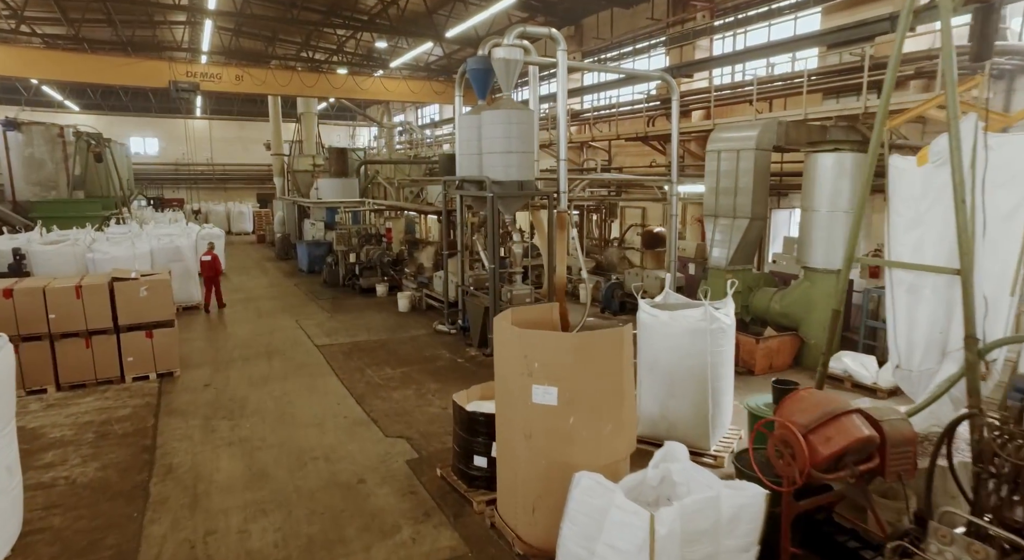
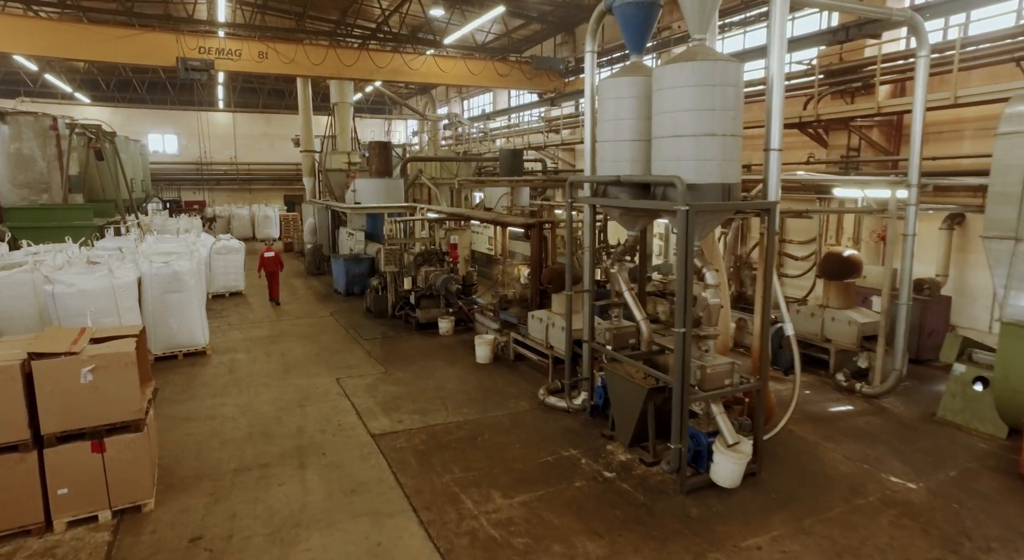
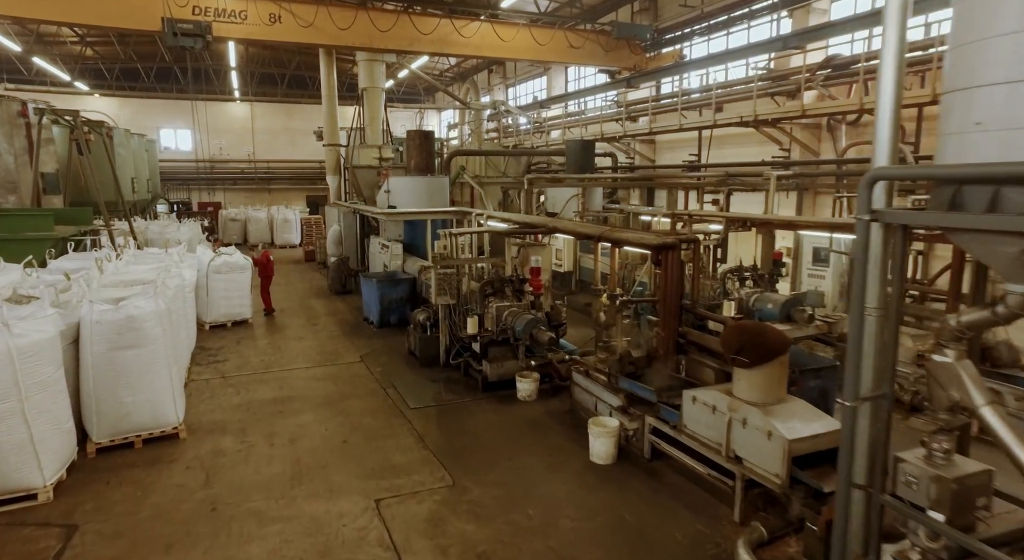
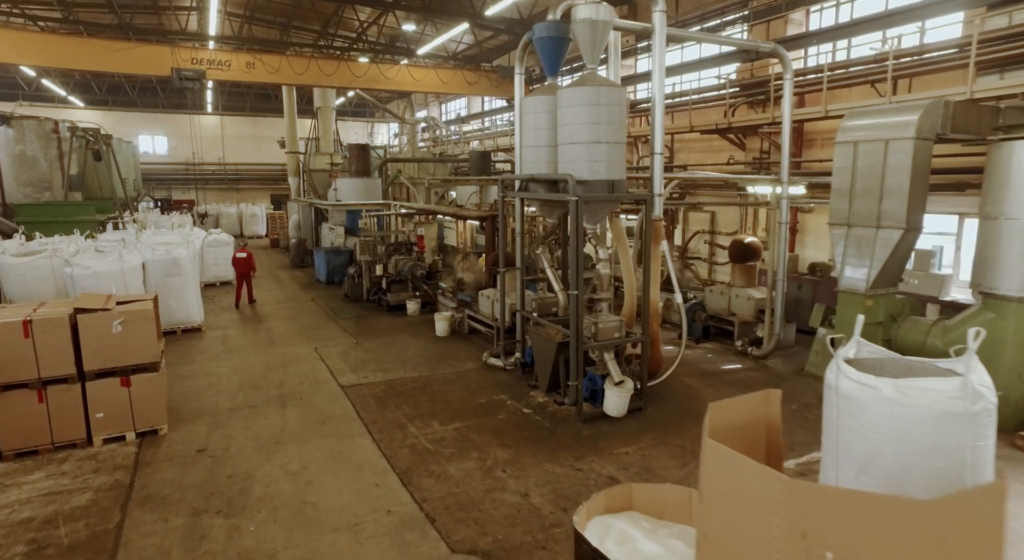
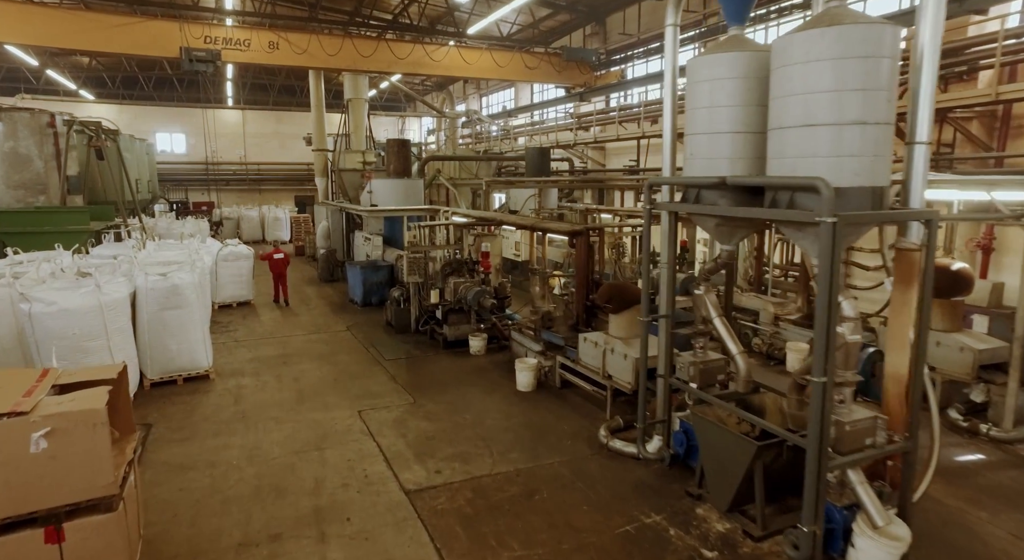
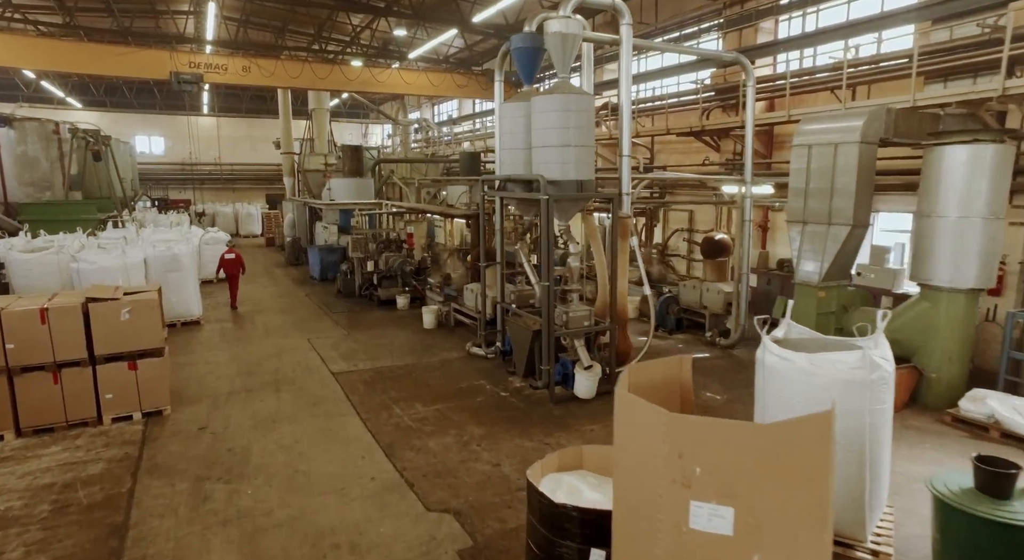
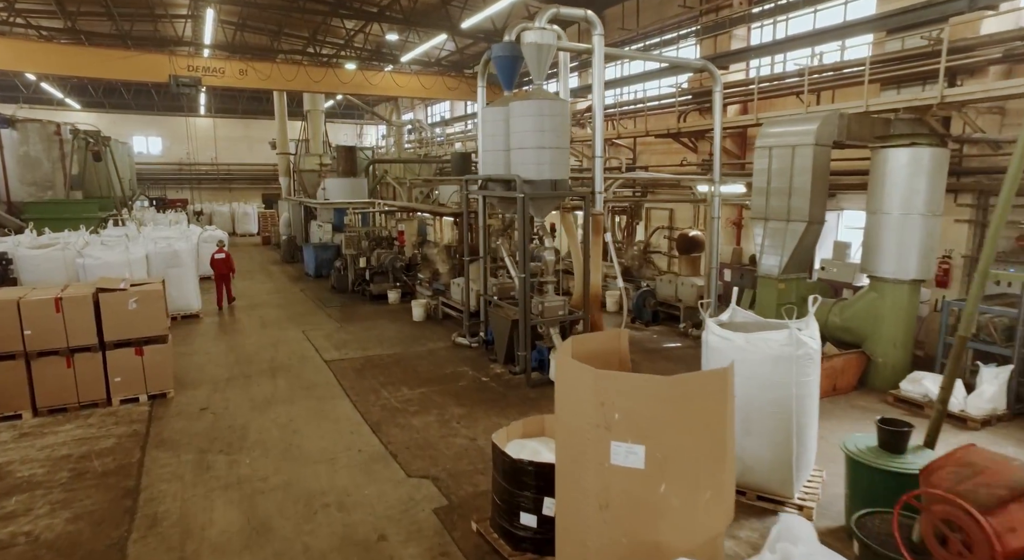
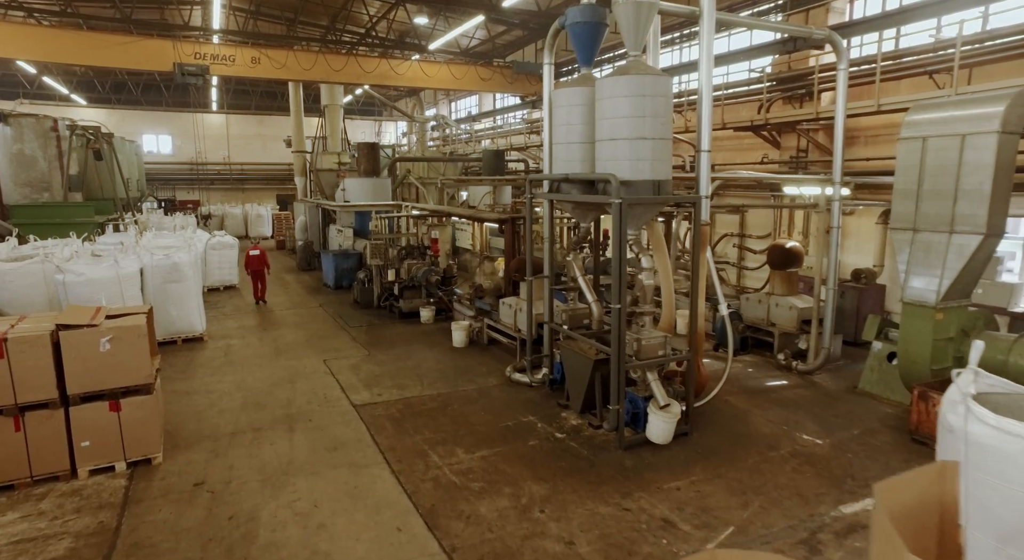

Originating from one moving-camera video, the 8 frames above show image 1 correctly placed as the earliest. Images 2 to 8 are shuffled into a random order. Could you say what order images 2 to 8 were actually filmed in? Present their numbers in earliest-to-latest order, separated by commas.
7, 6, 4, 8, 2, 5, 3
